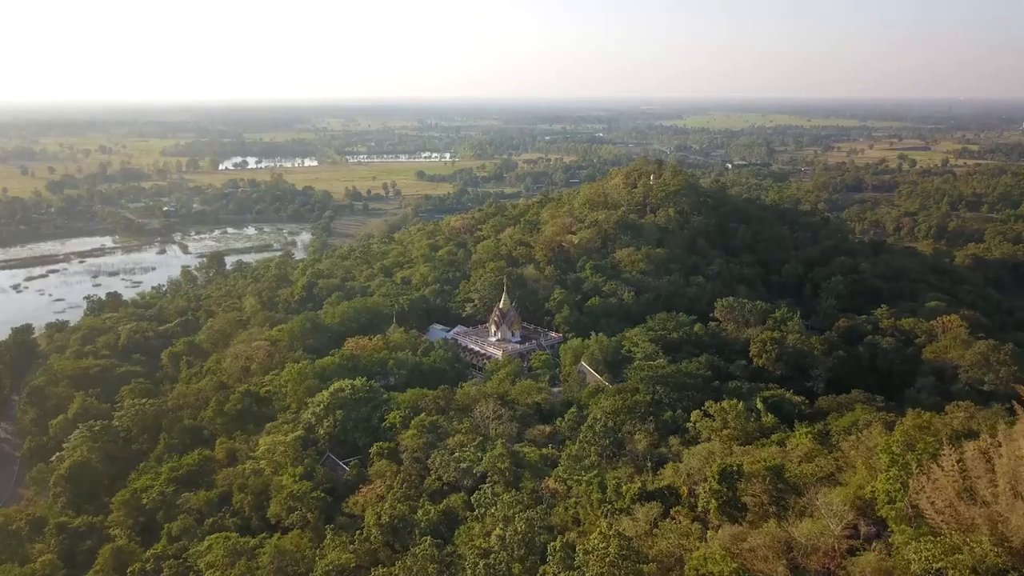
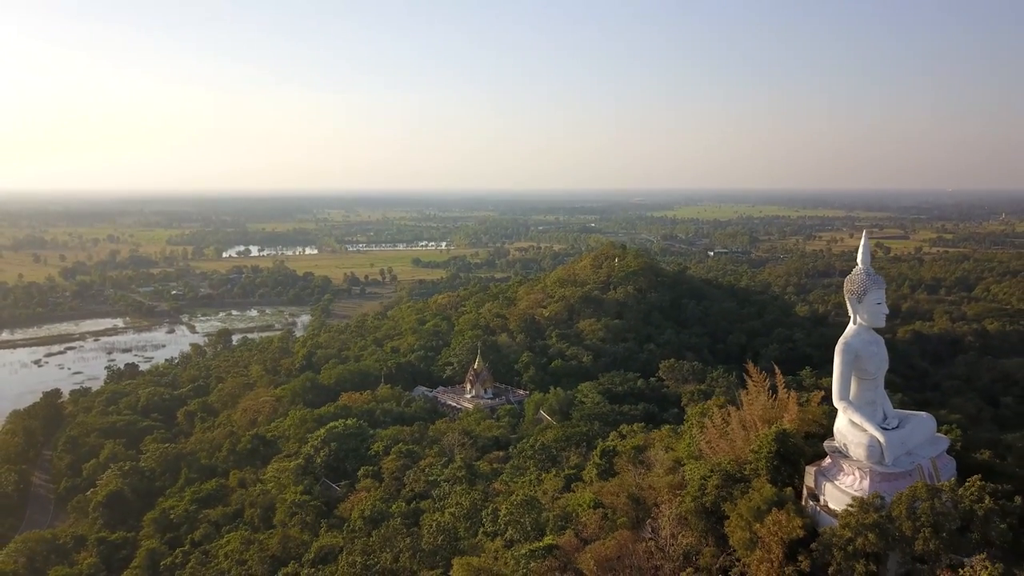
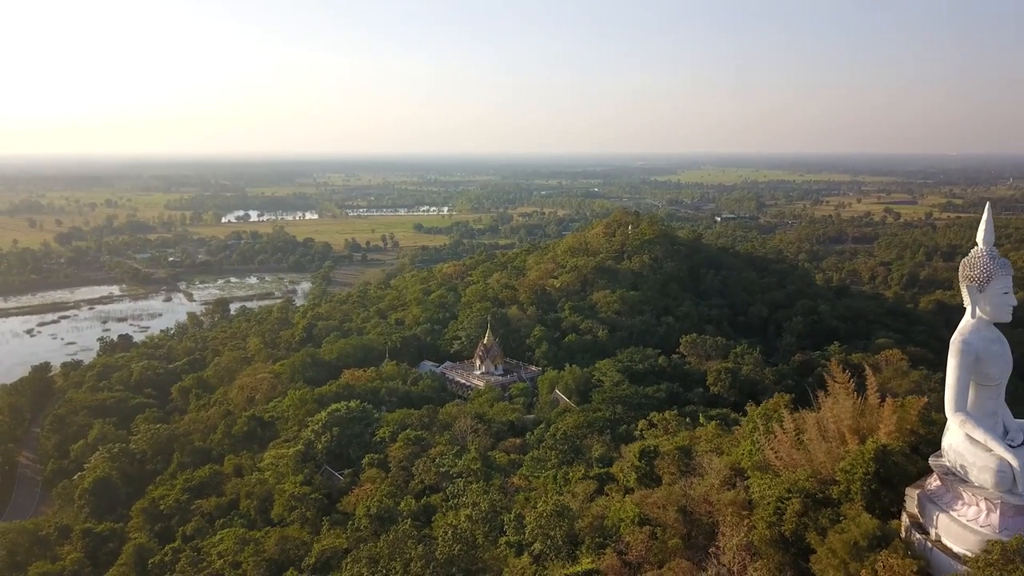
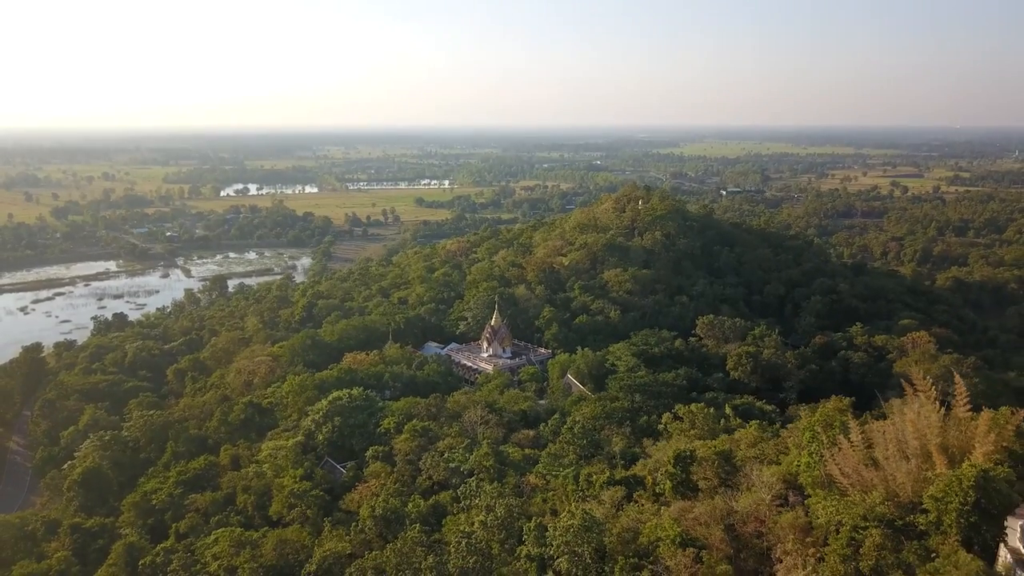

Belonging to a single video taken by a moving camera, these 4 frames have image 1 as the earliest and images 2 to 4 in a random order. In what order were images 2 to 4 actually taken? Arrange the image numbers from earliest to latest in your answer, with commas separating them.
4, 3, 2
